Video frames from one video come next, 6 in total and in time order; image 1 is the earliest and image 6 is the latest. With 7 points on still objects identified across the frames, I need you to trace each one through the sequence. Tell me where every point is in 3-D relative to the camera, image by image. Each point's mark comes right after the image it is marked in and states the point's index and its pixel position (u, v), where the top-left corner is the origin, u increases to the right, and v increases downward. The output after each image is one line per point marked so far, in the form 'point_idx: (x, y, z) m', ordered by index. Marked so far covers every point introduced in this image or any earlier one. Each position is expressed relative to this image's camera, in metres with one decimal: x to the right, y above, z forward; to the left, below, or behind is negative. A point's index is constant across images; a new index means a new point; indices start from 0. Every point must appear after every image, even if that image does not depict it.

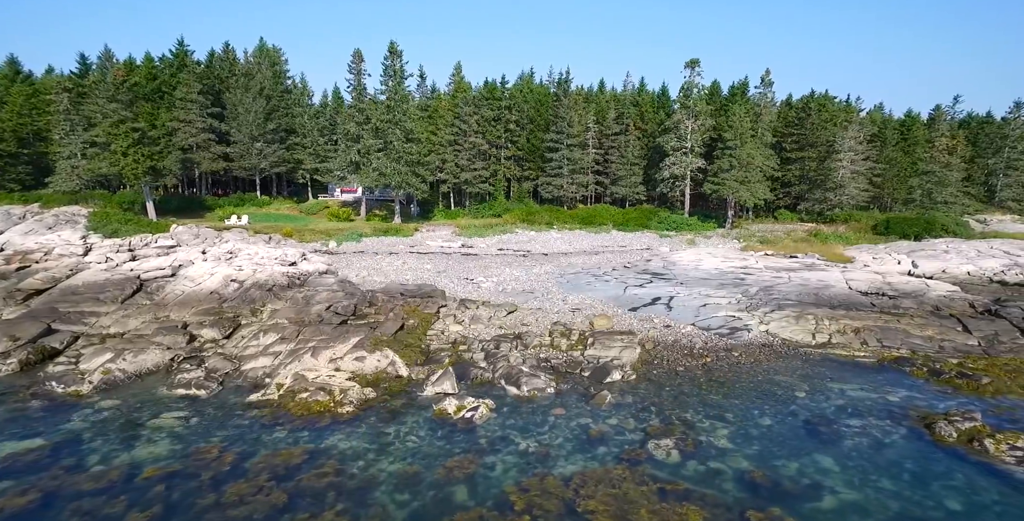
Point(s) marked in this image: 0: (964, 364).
0: (+13.0, -3.0, +16.2) m
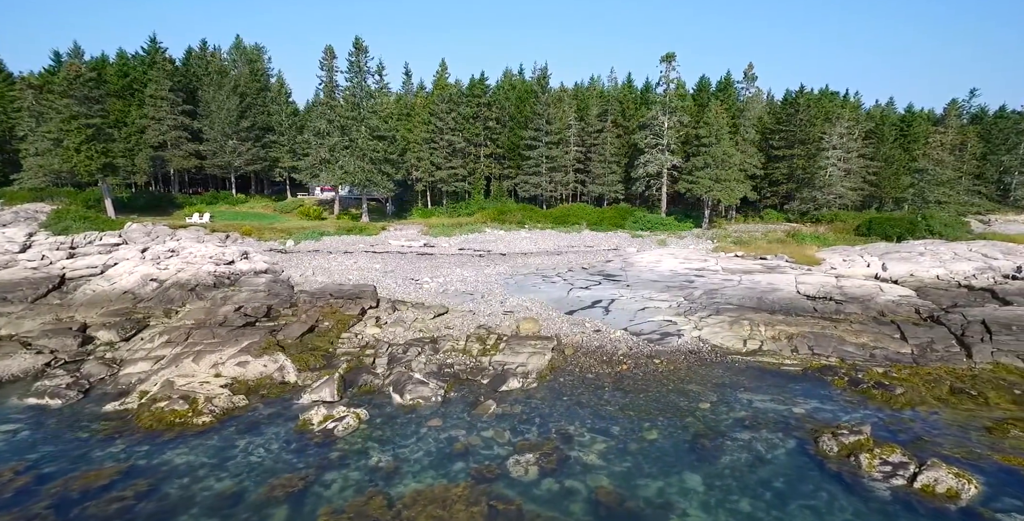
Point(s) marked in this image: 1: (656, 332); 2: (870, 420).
0: (+10.3, -3.1, +15.3) m
1: (+4.8, -2.4, +18.8) m
2: (+7.9, -3.6, +12.6) m
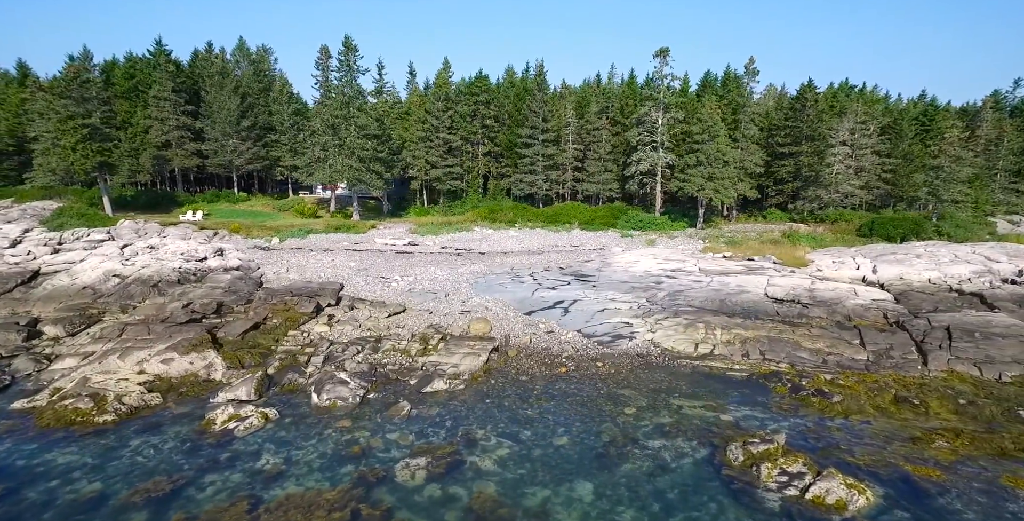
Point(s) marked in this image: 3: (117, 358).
0: (+8.5, -3.1, +14.7) m
1: (+3.2, -2.4, +18.4) m
2: (+6.0, -3.6, +12.0) m
3: (-9.8, -2.4, +13.8) m
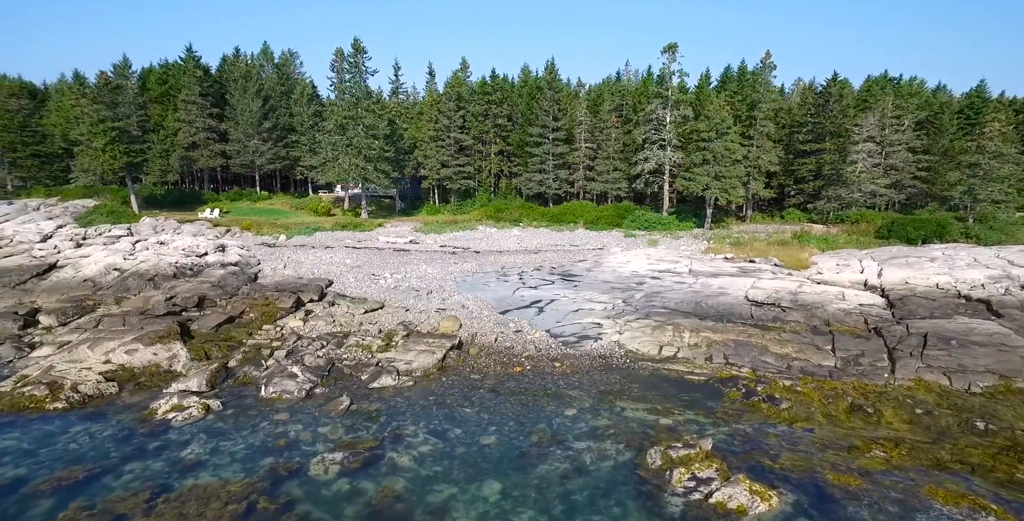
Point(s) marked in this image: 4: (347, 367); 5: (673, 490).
0: (+7.1, -3.2, +14.2) m
1: (+2.1, -2.4, +18.3) m
2: (+4.4, -3.7, +11.7) m
3: (-11.1, -2.3, +14.5) m
4: (-4.5, -2.9, +15.3) m
5: (+2.8, -4.0, +9.7) m
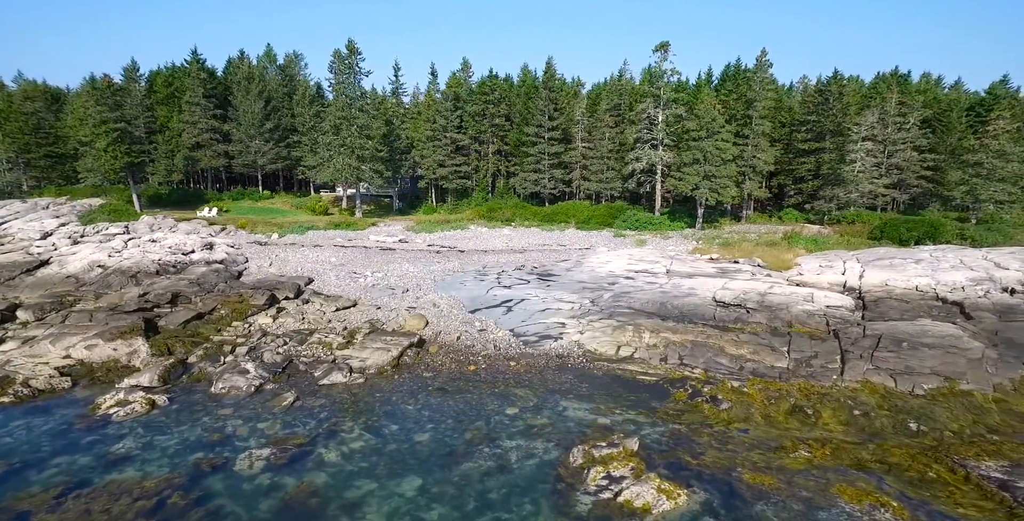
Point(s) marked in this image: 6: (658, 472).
0: (+5.7, -3.2, +14.1) m
1: (+0.9, -2.4, +18.4) m
2: (+3.0, -3.7, +11.8) m
3: (-12.5, -2.2, +15.0) m
4: (-5.8, -2.9, +15.6) m
5: (+1.3, -4.0, +9.8) m
6: (+2.7, -3.8, +10.1) m
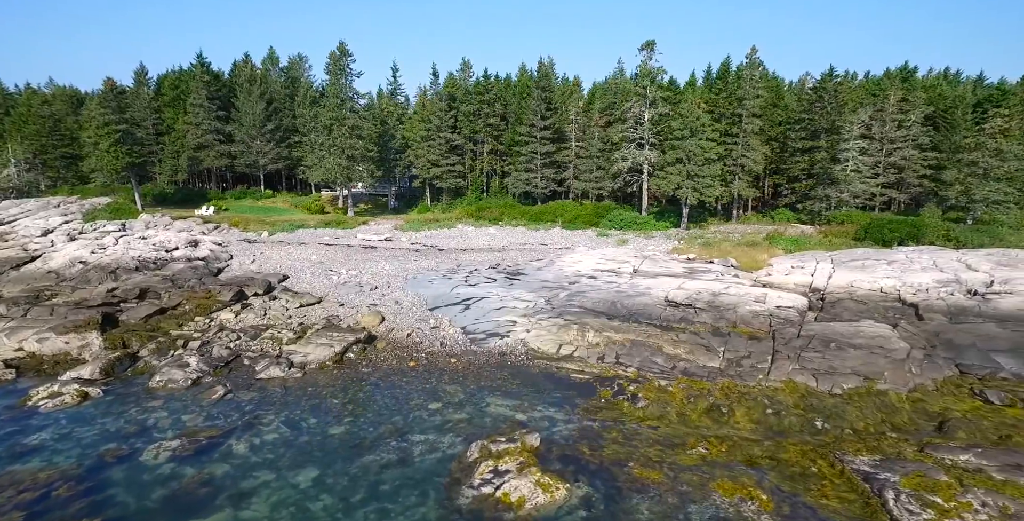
0: (+3.9, -3.2, +14.3) m
1: (-0.8, -2.4, +18.7) m
2: (+1.1, -3.7, +12.0) m
3: (-14.3, -2.1, +15.8) m
4: (-7.6, -2.8, +16.2) m
5: (-0.7, -4.0, +10.1) m
6: (+0.7, -3.8, +10.4) m
